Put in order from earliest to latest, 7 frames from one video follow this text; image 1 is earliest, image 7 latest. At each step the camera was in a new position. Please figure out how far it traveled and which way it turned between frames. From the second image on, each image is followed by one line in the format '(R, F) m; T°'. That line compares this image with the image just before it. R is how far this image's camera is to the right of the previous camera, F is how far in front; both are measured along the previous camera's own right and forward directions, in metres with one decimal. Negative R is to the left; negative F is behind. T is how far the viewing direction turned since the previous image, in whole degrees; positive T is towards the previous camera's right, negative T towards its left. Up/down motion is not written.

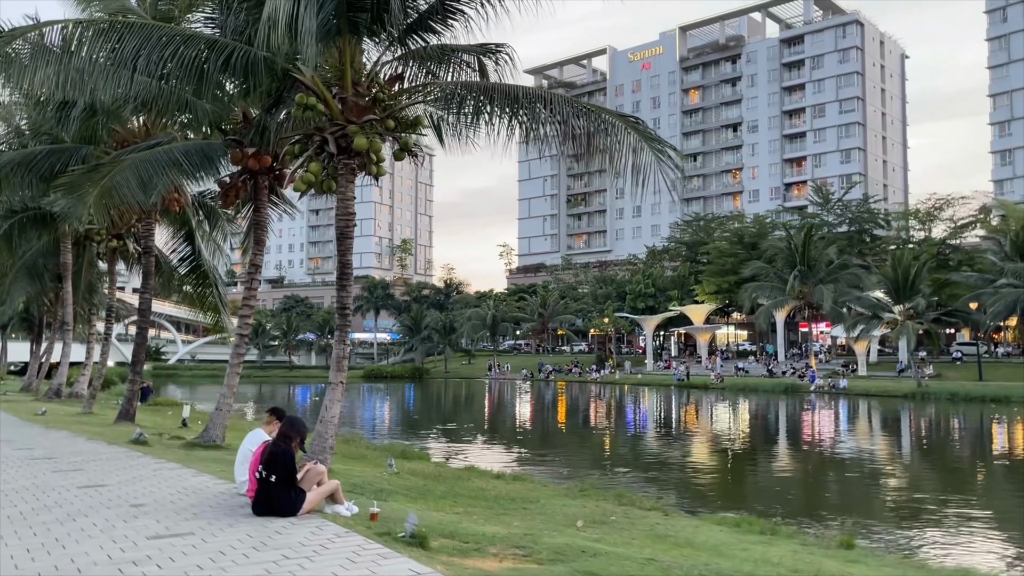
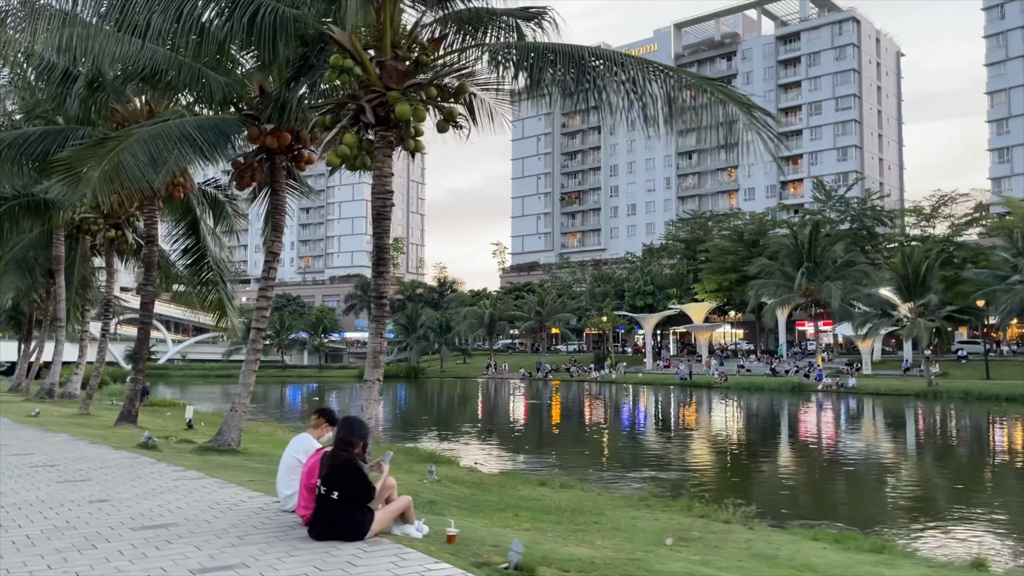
(-0.7, +1.0) m; +1°
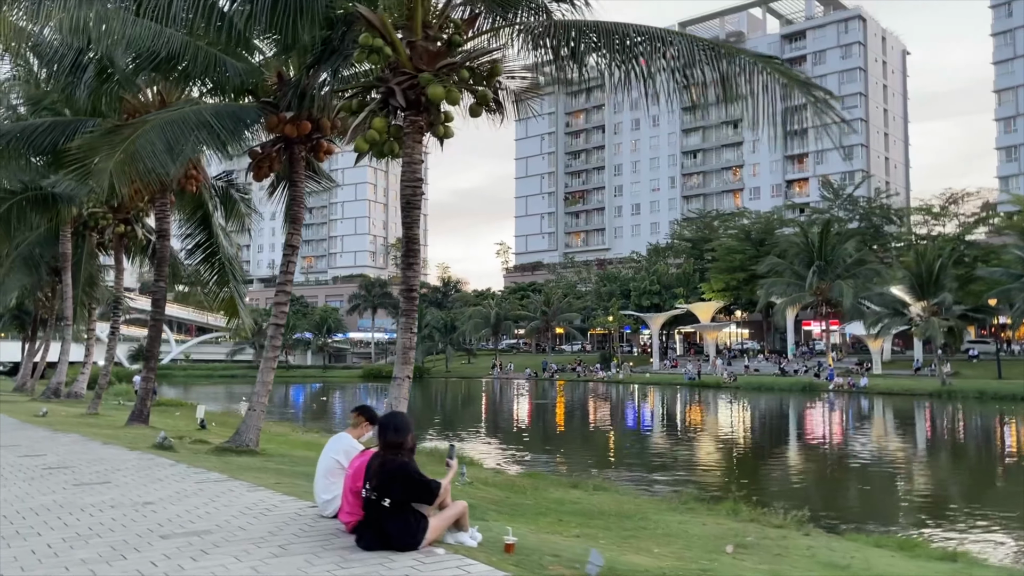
(-0.3, +0.4) m; 0°
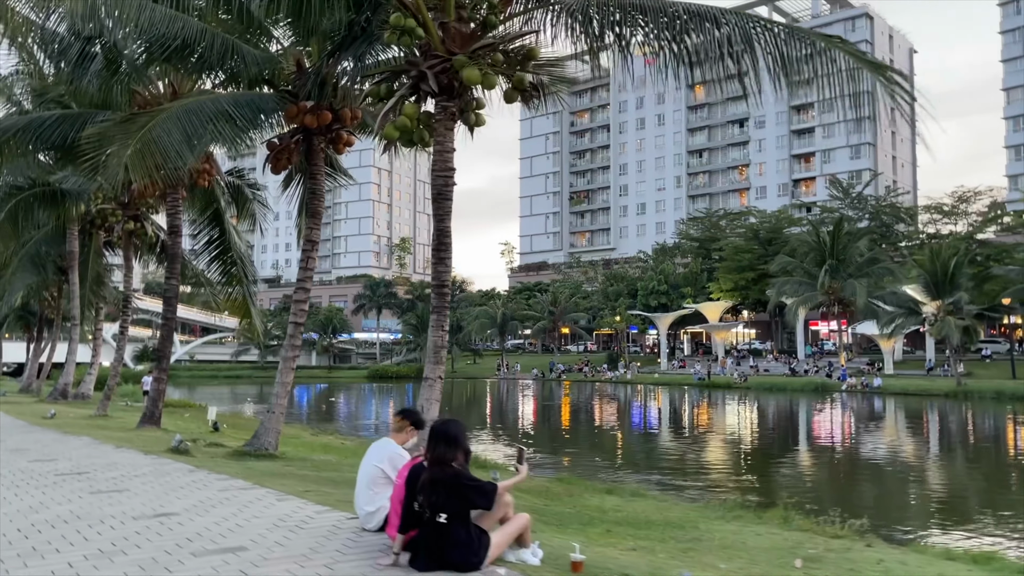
(-0.3, +0.4) m; 0°
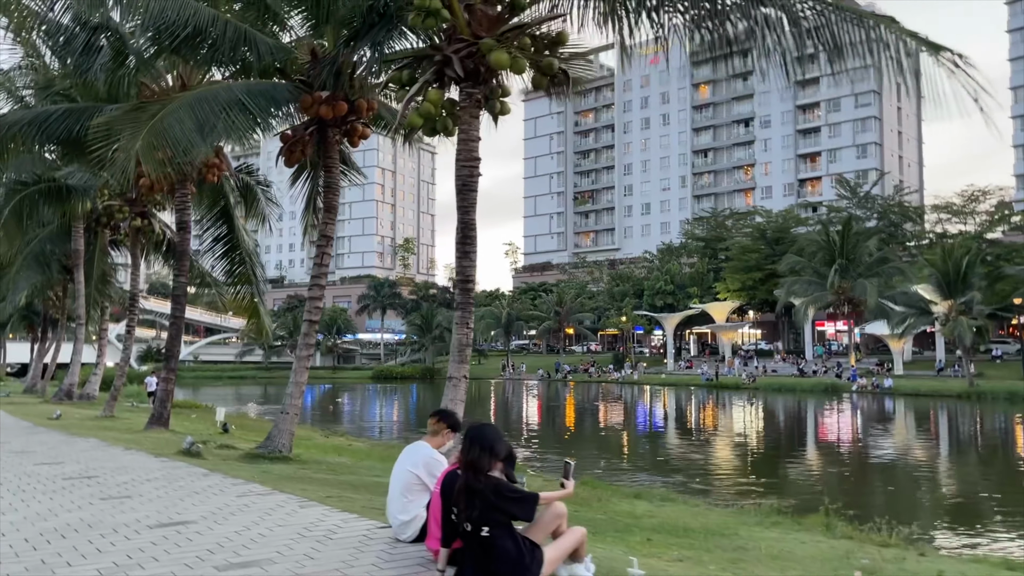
(-0.2, +0.4) m; 0°
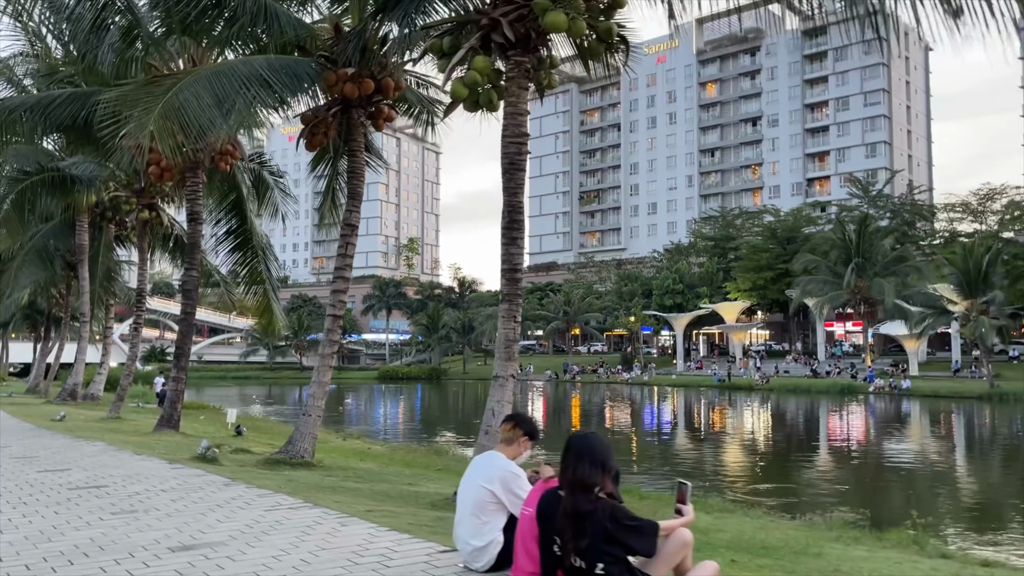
(-0.4, +0.7) m; 0°
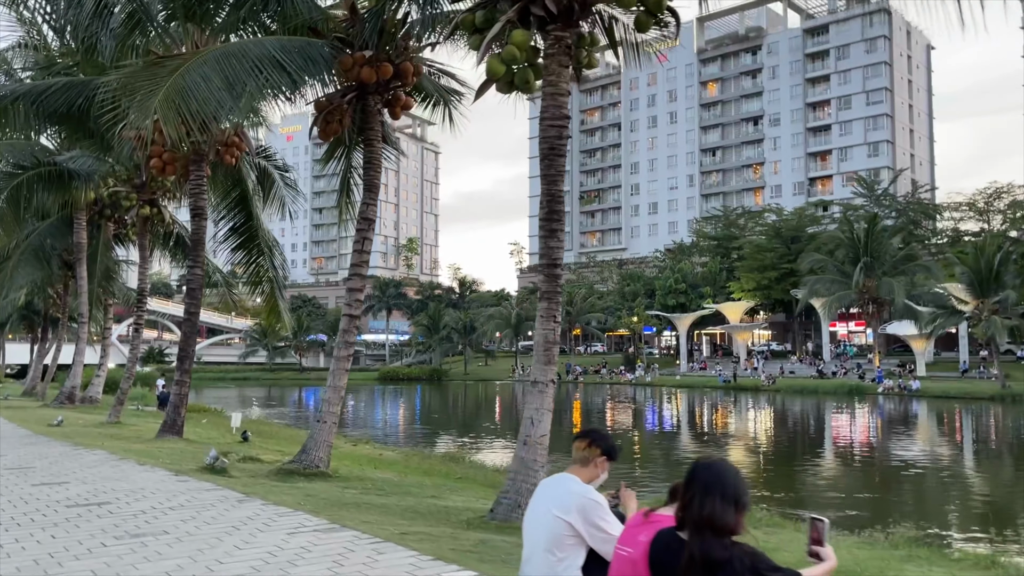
(-0.3, +0.6) m; 0°
